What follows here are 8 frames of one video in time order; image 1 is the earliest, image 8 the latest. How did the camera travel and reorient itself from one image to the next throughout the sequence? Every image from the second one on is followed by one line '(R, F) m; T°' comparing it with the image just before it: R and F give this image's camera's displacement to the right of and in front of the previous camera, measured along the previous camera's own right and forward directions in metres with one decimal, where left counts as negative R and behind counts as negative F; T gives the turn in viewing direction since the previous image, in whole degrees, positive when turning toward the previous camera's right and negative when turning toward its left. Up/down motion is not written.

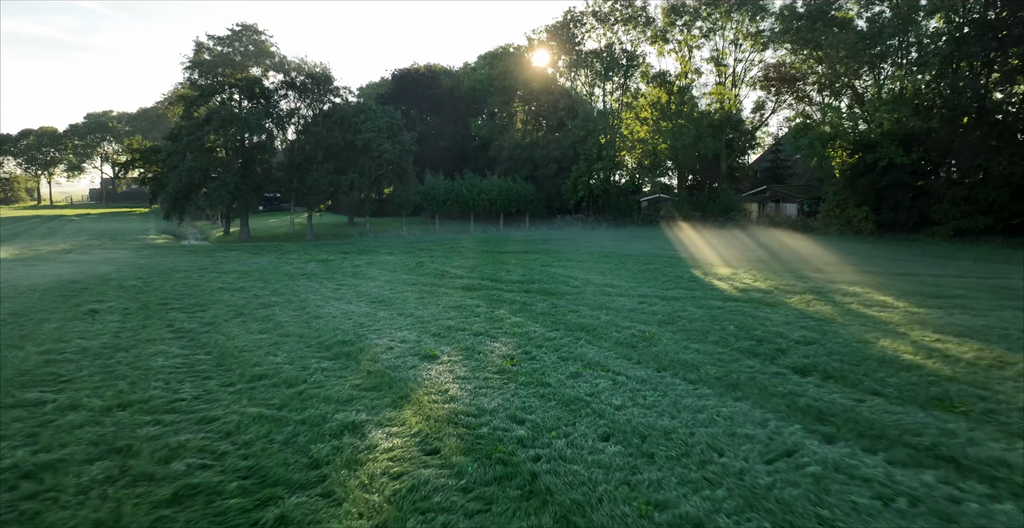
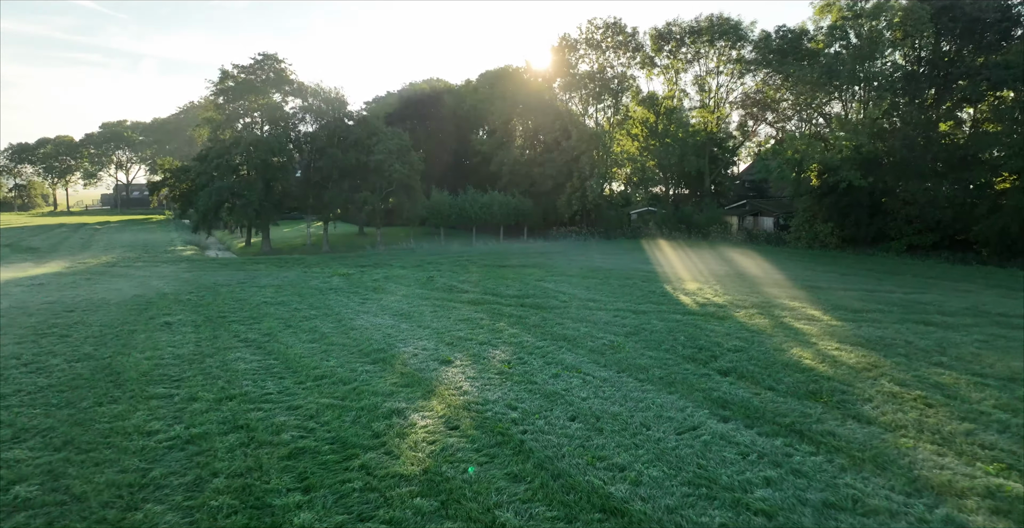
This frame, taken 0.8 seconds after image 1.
(0.0, -1.6) m; 0°
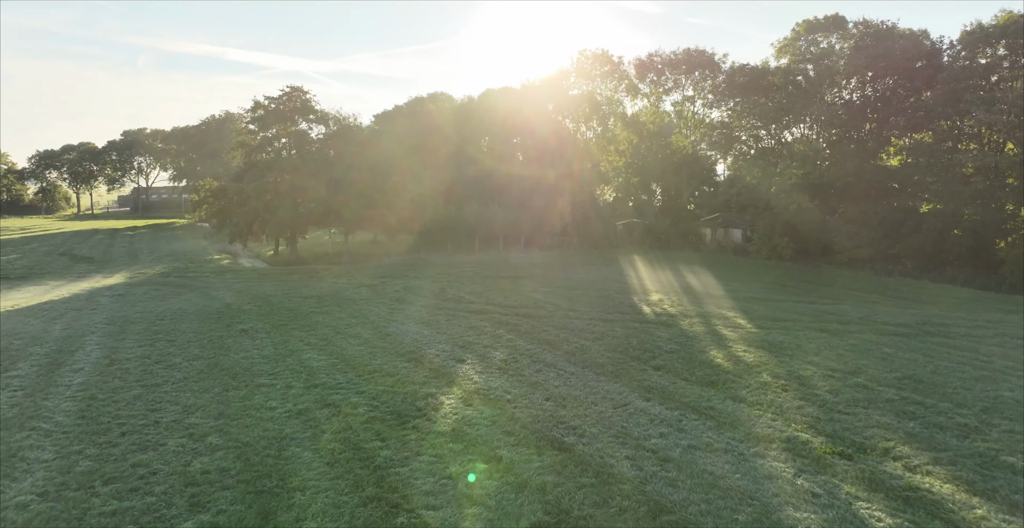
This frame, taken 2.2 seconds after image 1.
(+0.1, -2.7) m; 0°
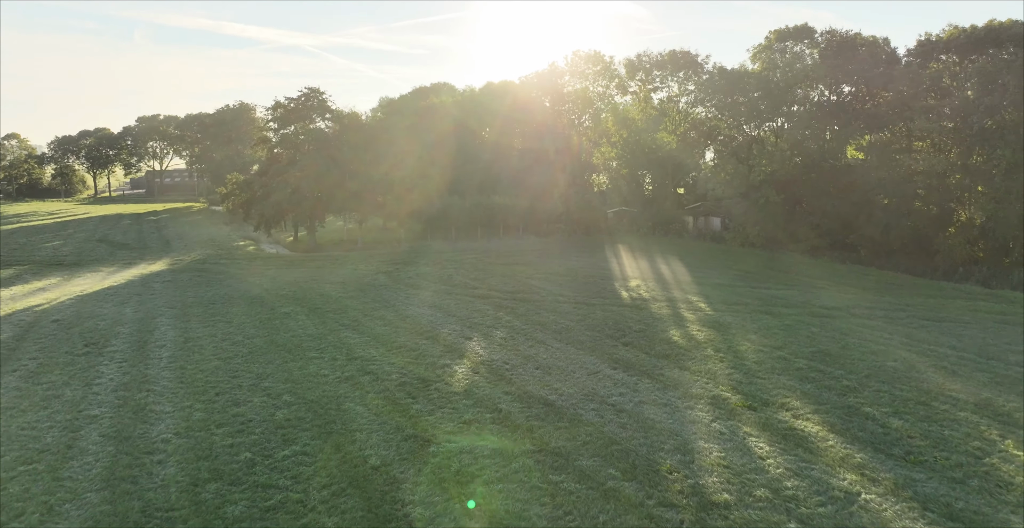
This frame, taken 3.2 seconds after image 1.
(0.0, -2.3) m; 0°
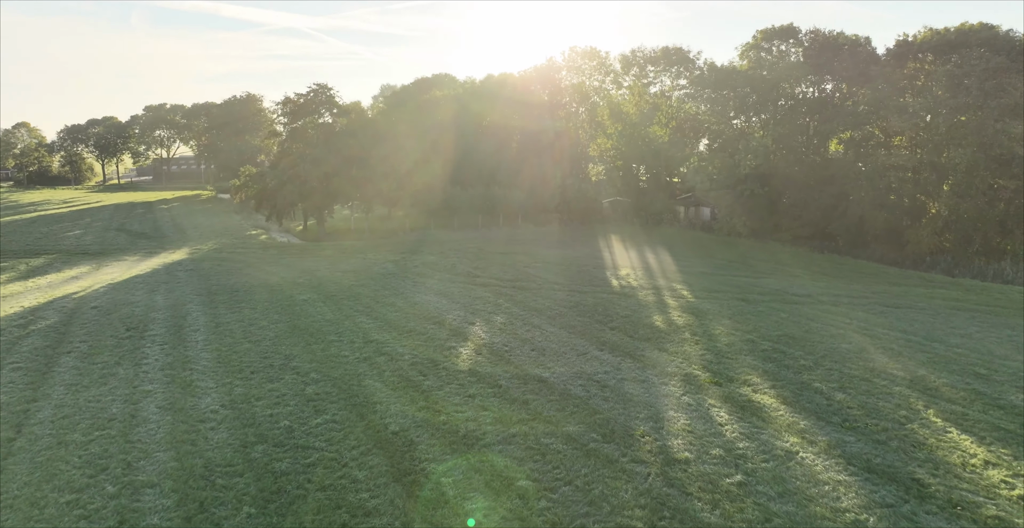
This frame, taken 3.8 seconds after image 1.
(0.0, -1.3) m; 0°
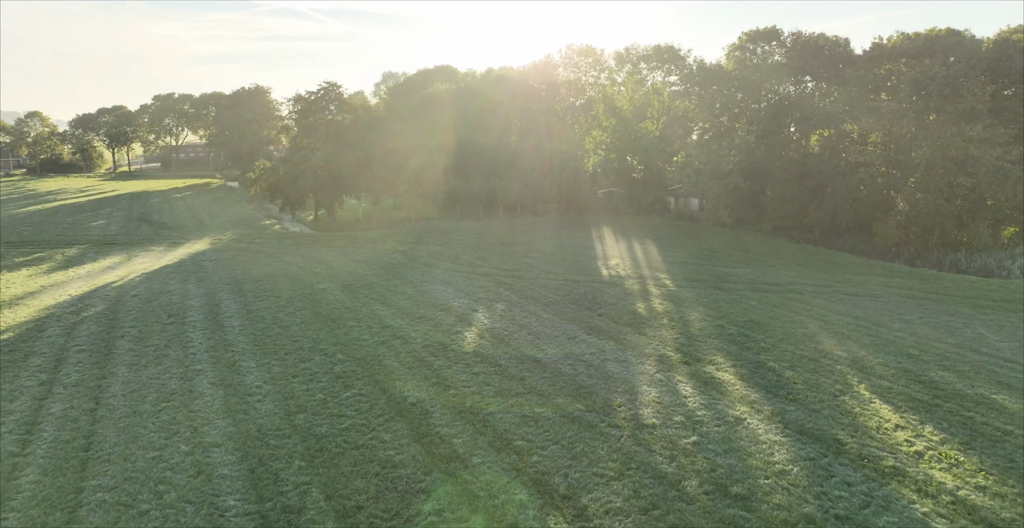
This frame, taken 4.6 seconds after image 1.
(0.0, -1.6) m; 0°
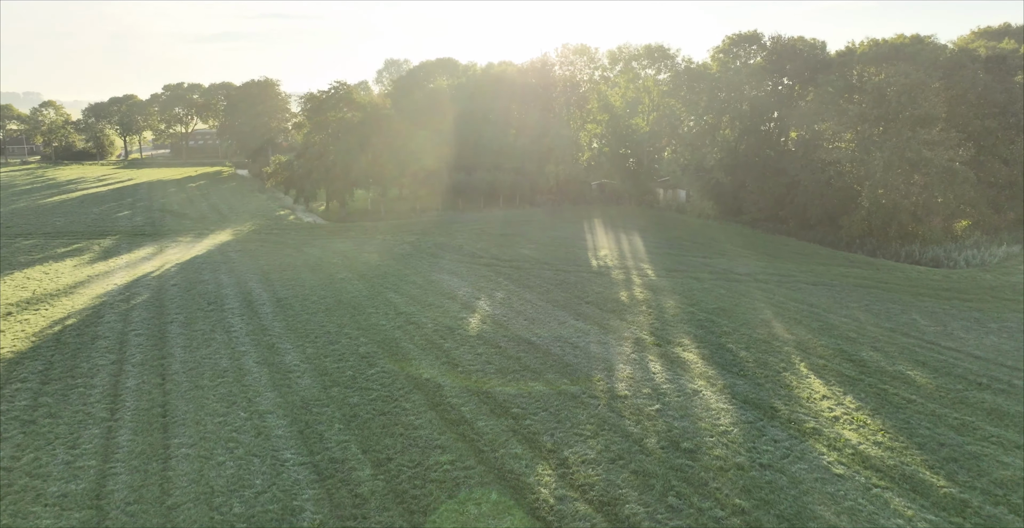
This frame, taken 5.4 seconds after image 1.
(0.0, -2.0) m; 0°
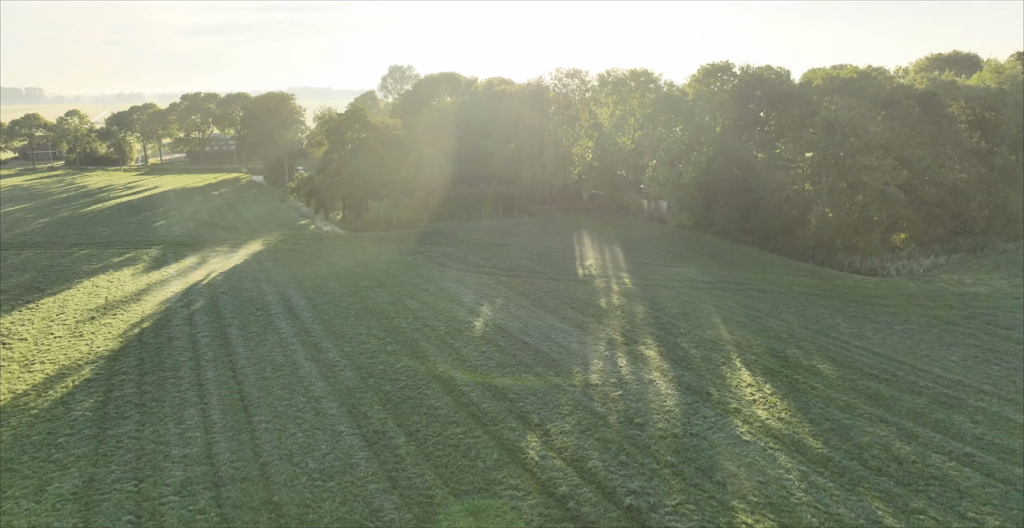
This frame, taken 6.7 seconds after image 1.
(+0.1, -3.3) m; 0°
